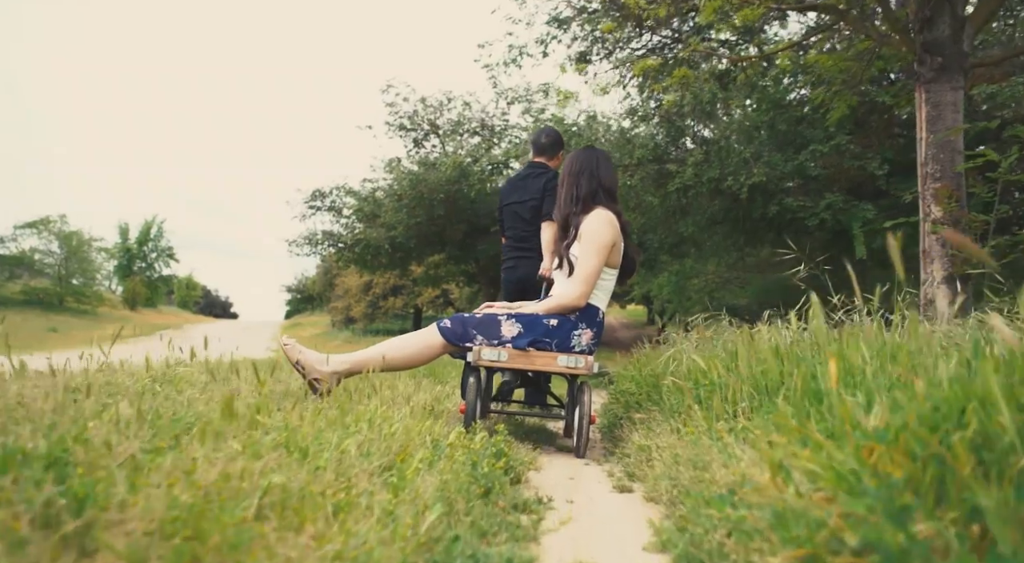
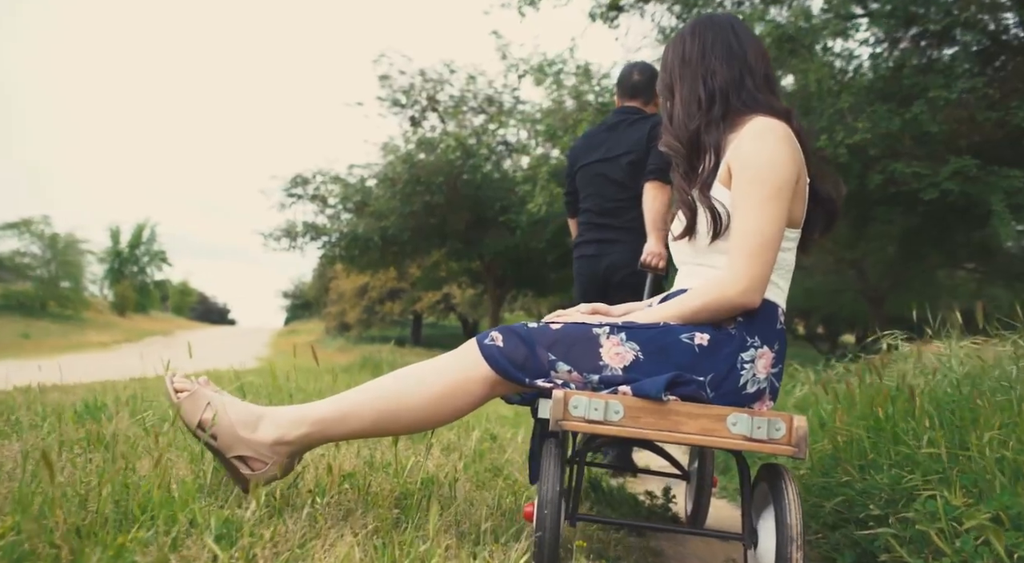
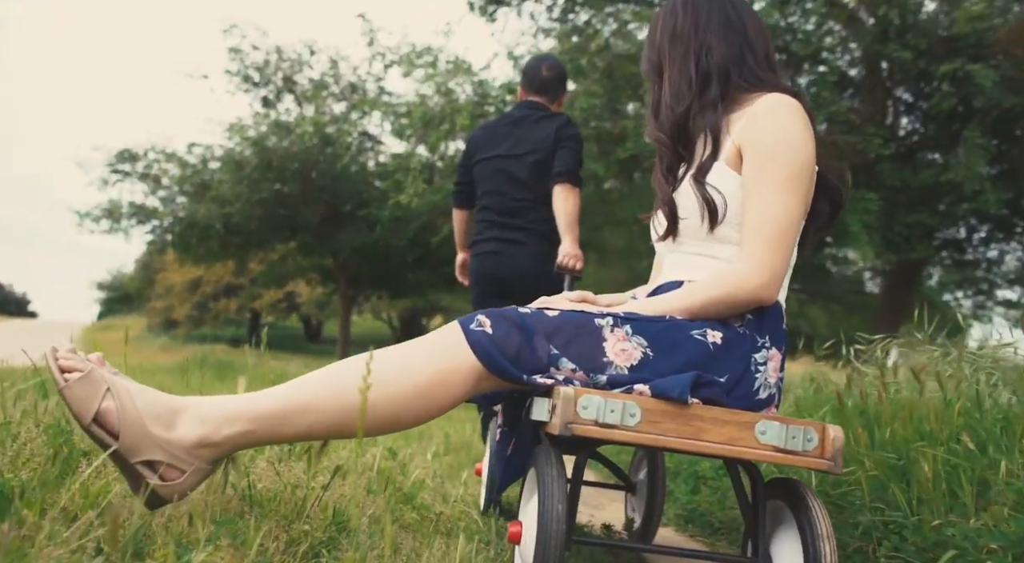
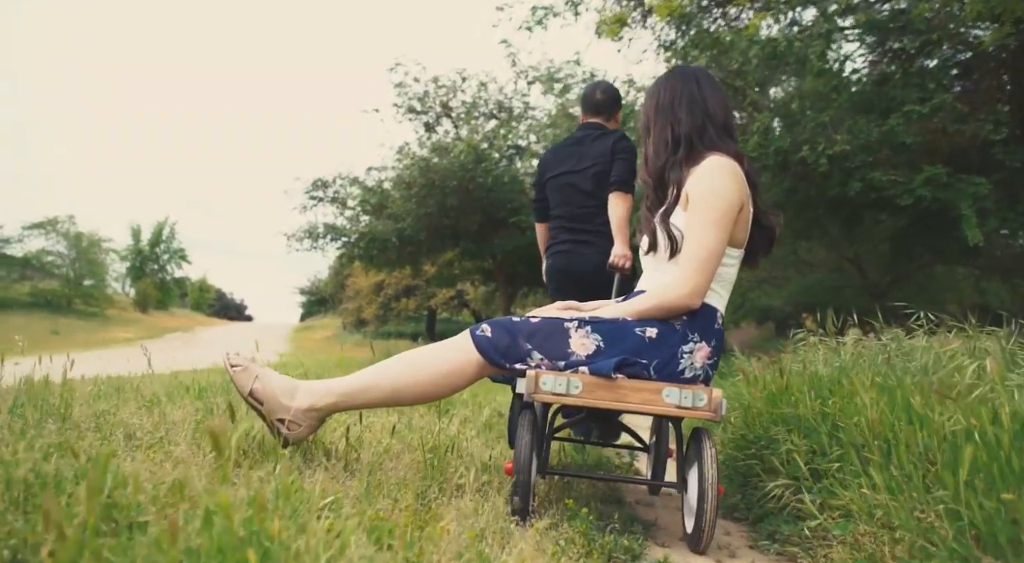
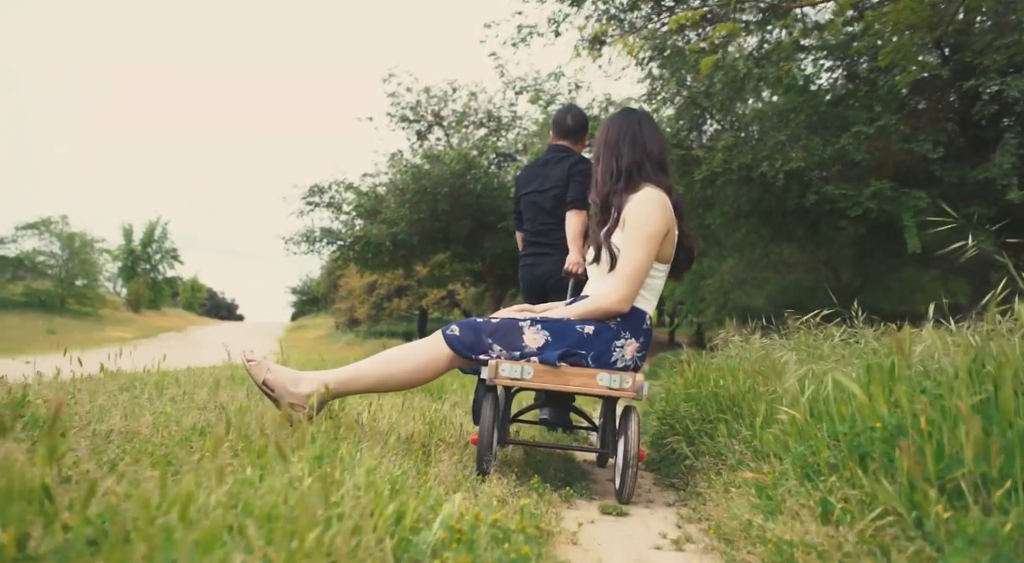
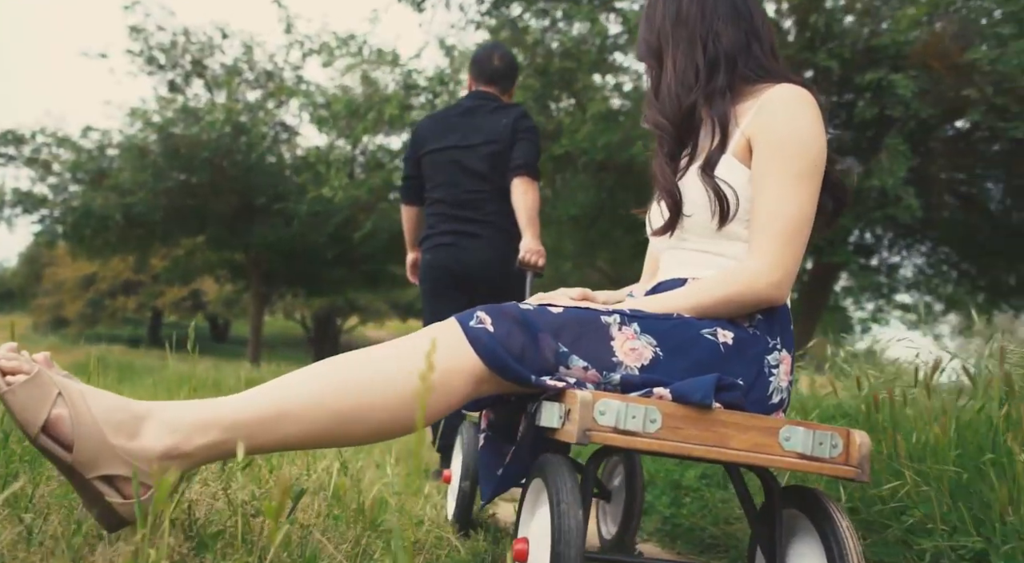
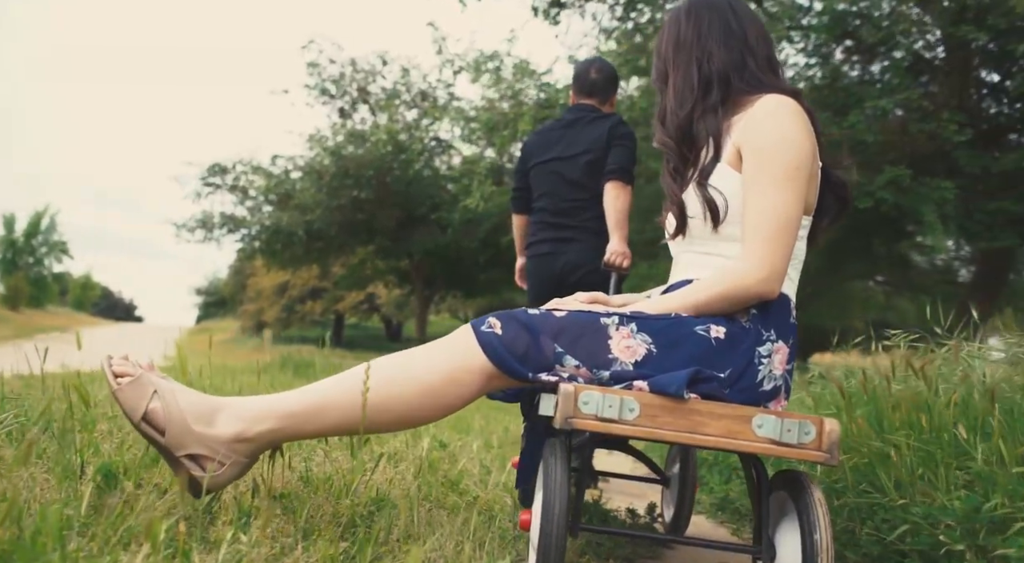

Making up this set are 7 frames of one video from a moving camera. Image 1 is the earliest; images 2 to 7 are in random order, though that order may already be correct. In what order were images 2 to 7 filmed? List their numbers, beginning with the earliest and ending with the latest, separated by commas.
5, 4, 2, 7, 3, 6
